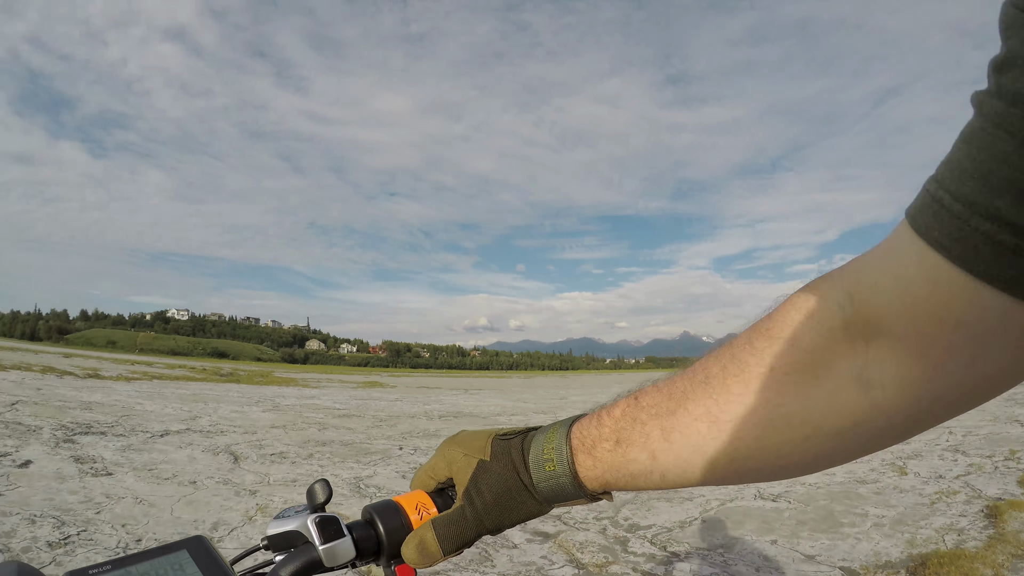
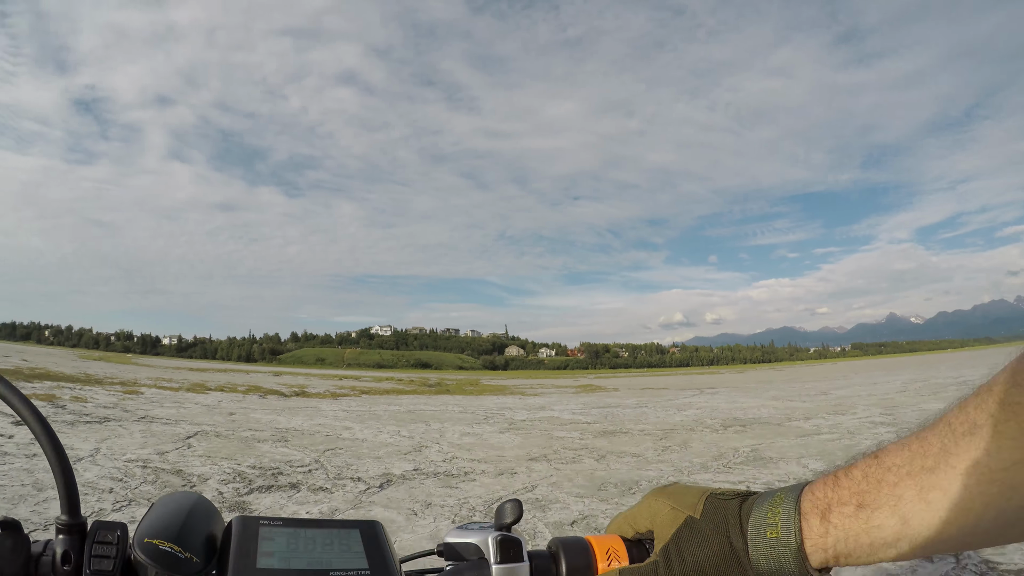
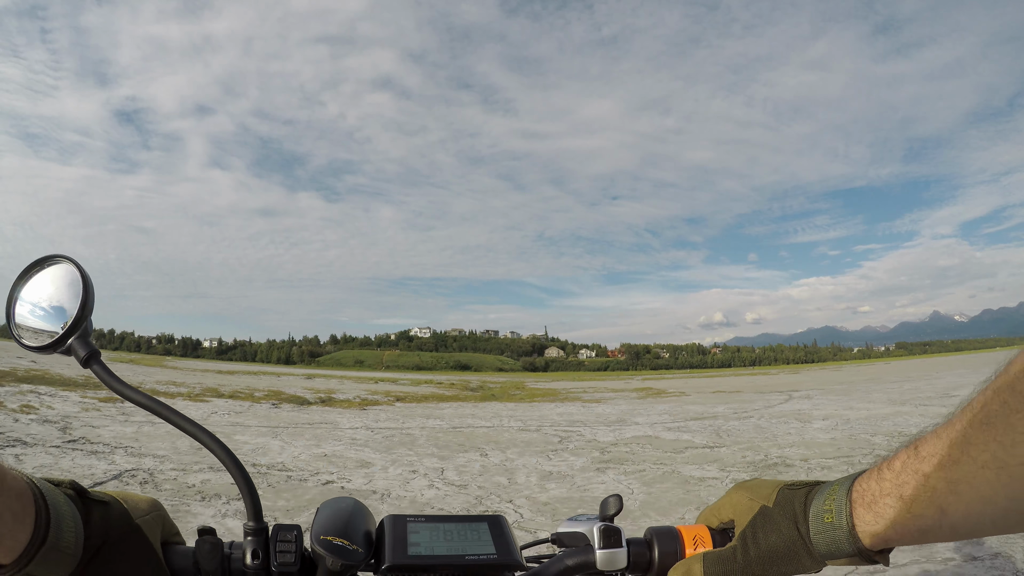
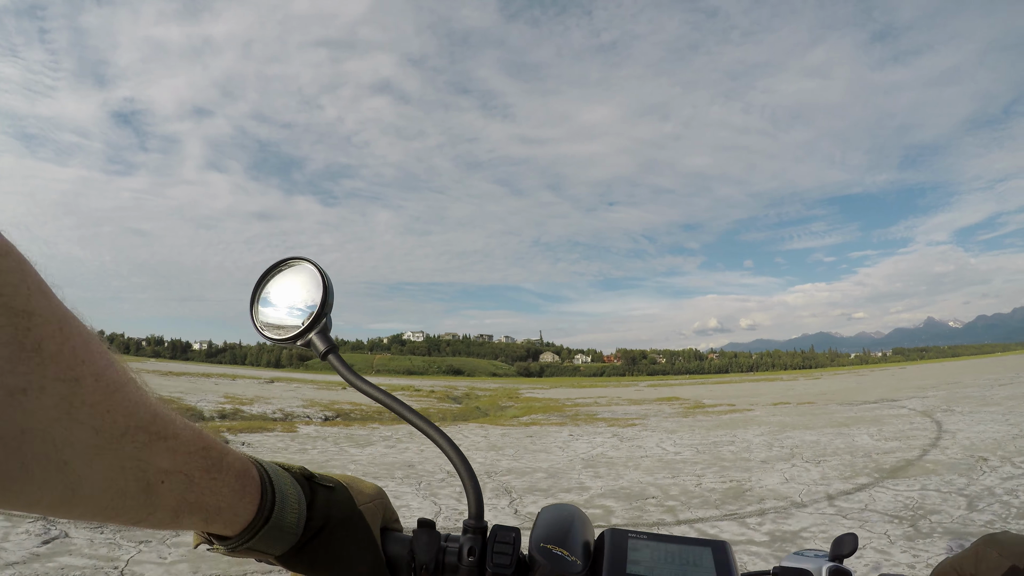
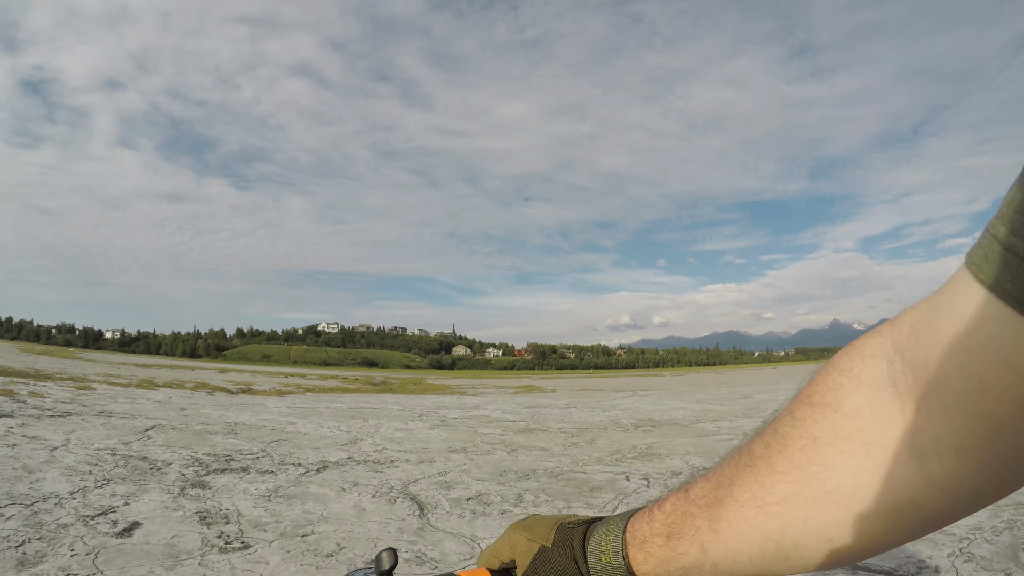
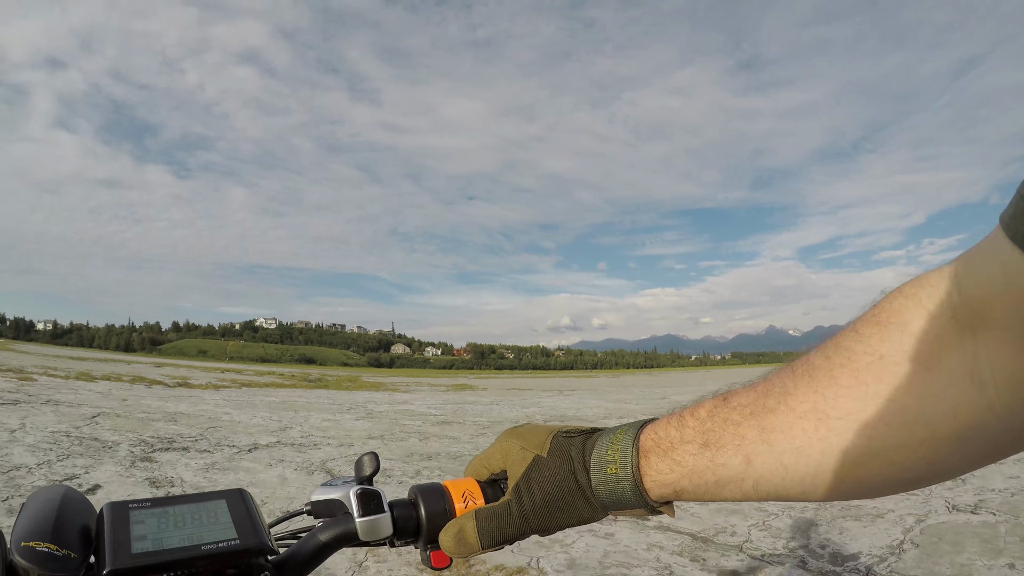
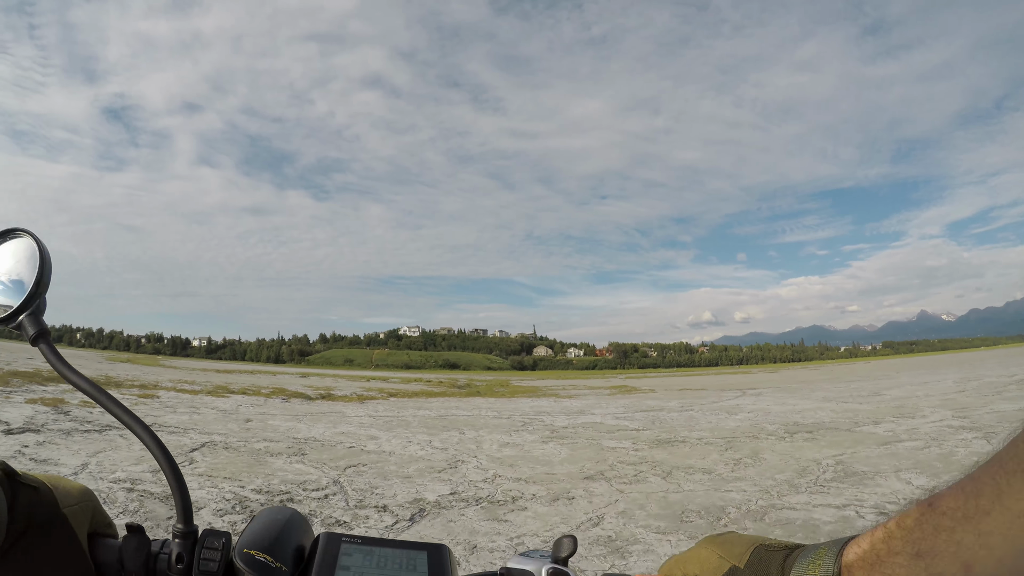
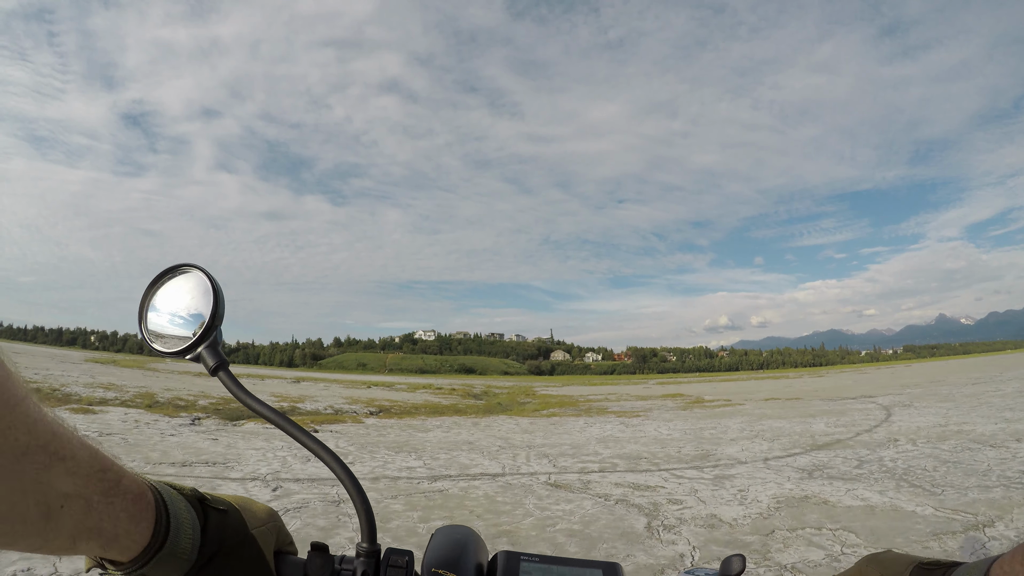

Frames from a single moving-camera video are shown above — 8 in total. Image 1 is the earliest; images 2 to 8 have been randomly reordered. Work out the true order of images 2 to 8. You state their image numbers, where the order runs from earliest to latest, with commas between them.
6, 5, 2, 7, 3, 8, 4
